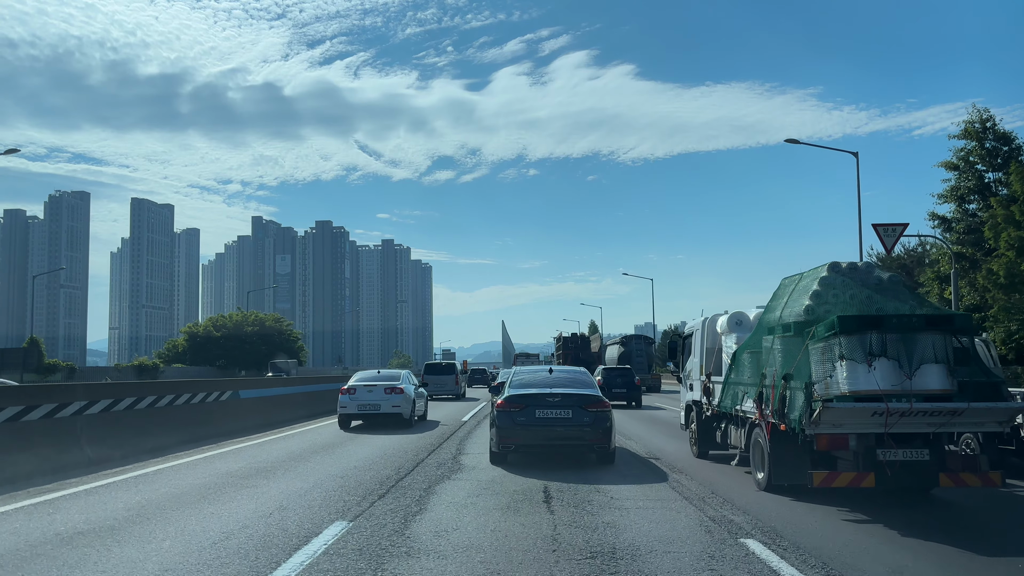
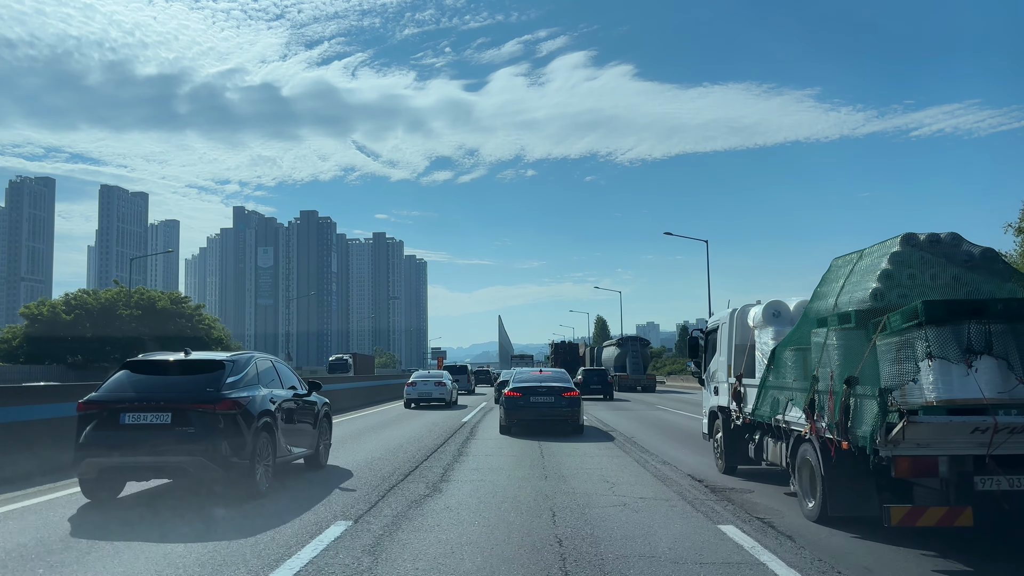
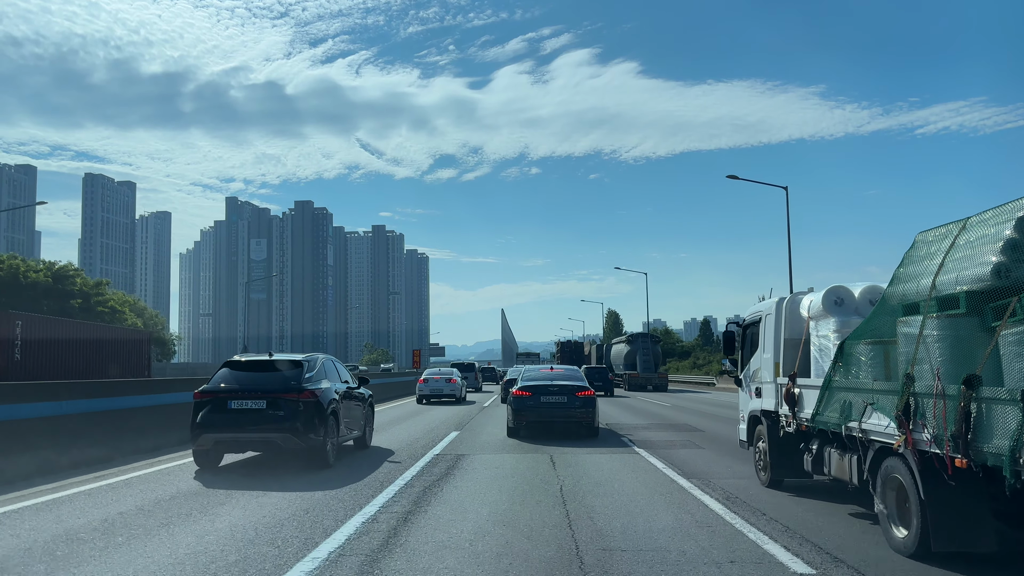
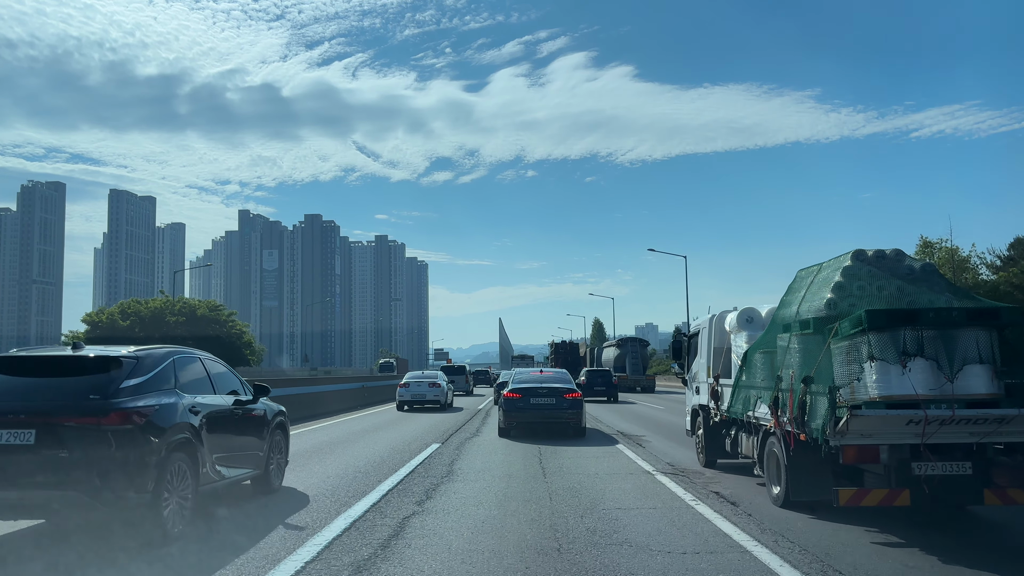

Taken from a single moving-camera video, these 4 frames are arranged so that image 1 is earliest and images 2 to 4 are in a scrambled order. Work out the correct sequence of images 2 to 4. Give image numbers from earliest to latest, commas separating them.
4, 2, 3
